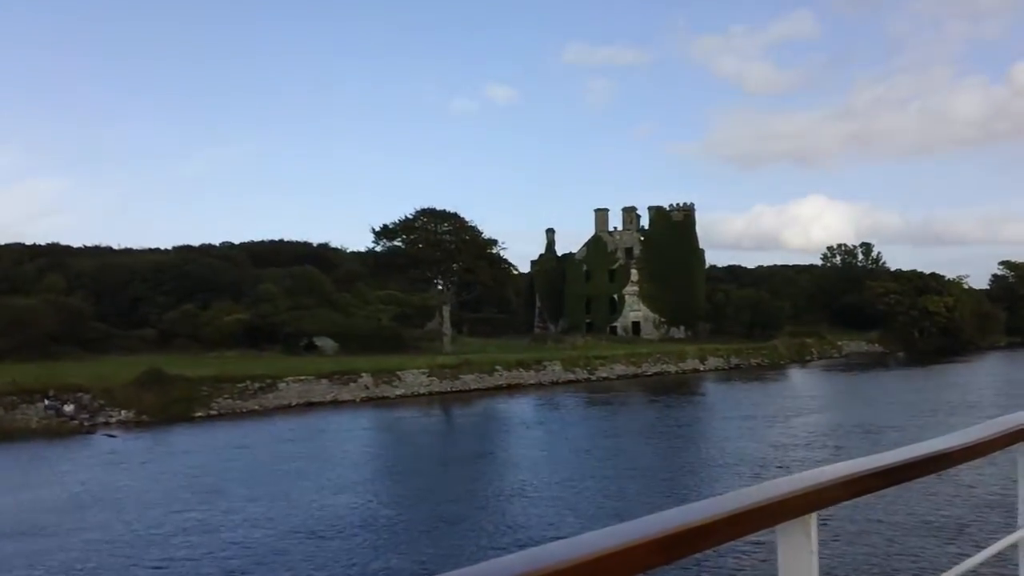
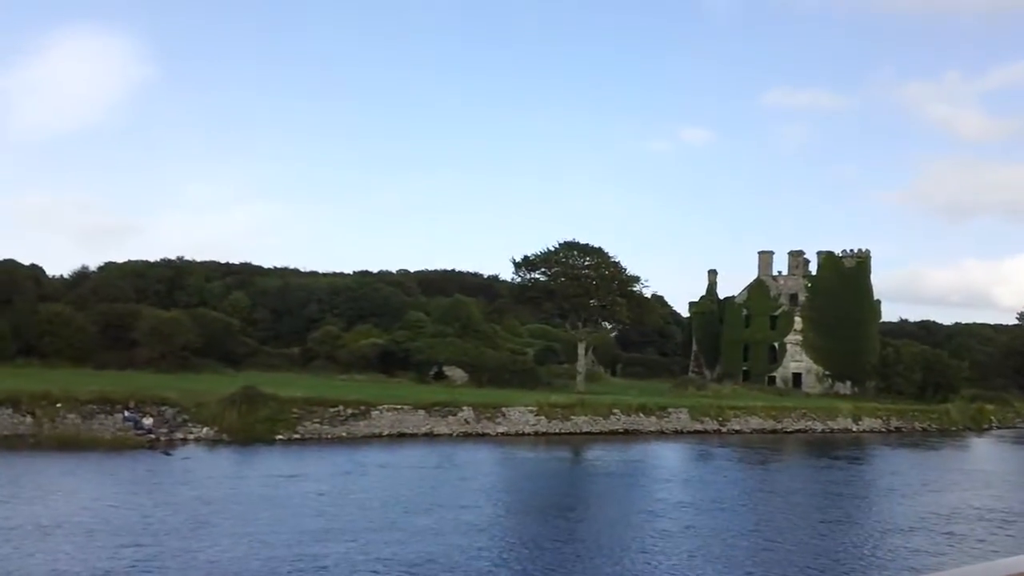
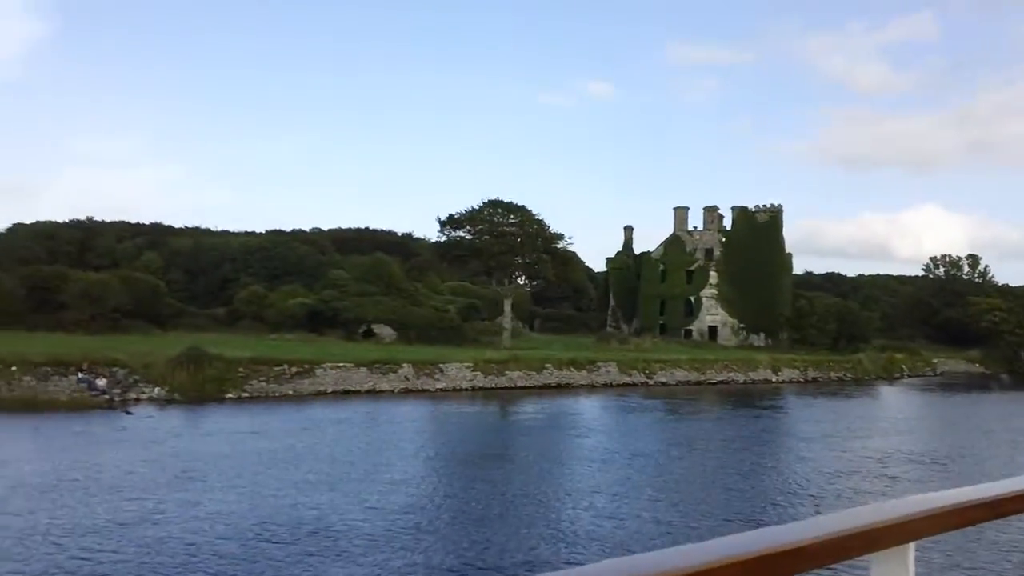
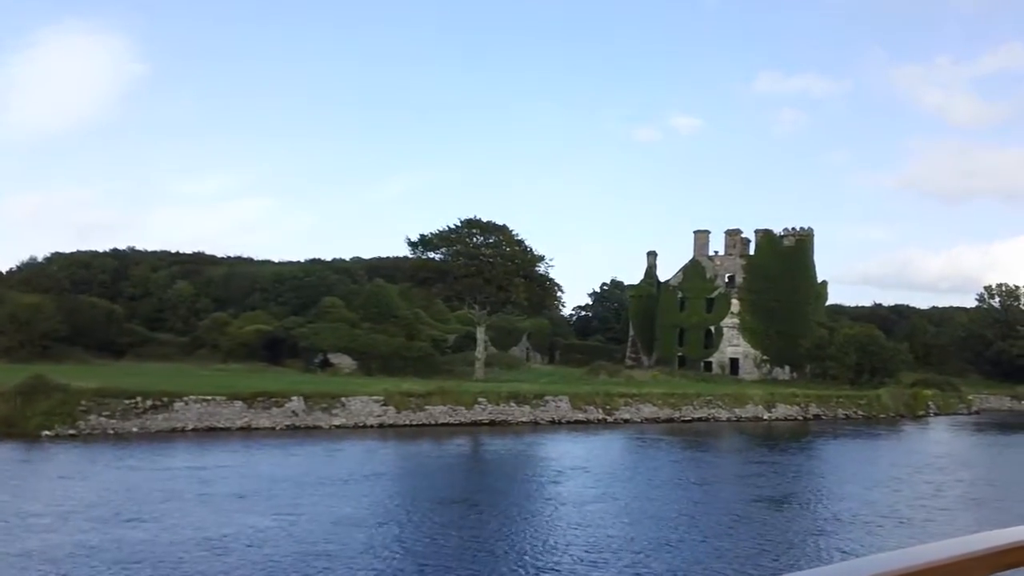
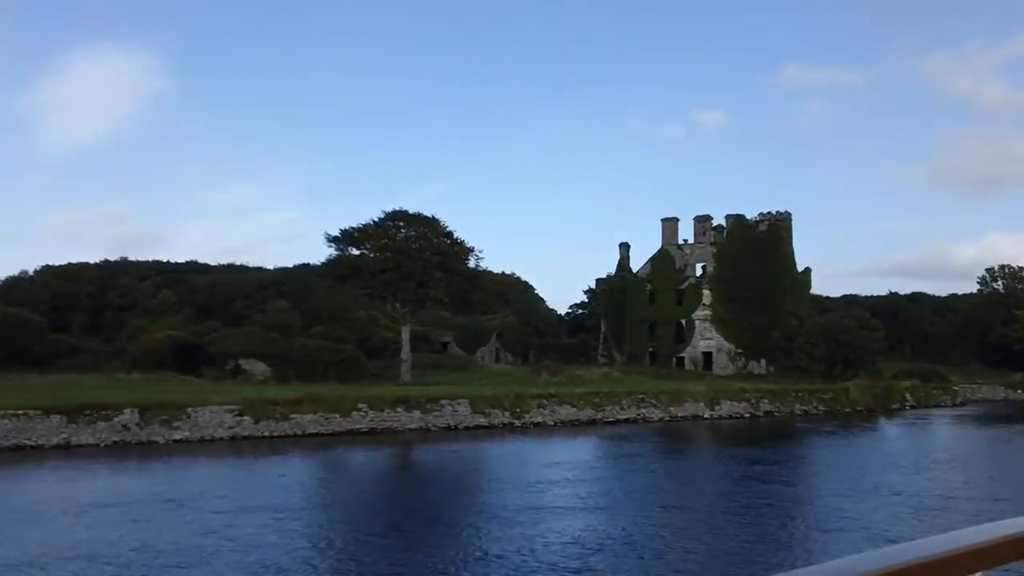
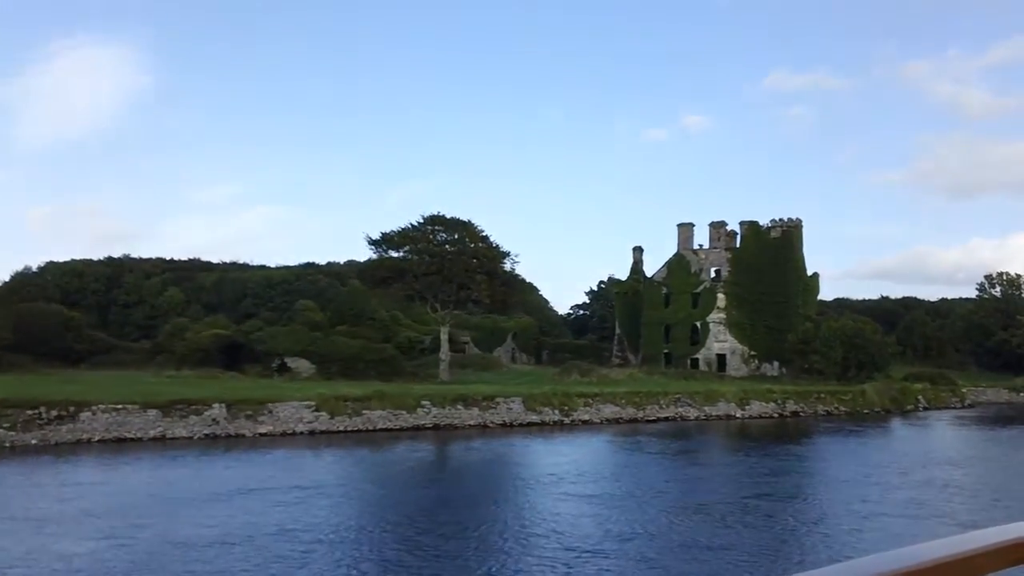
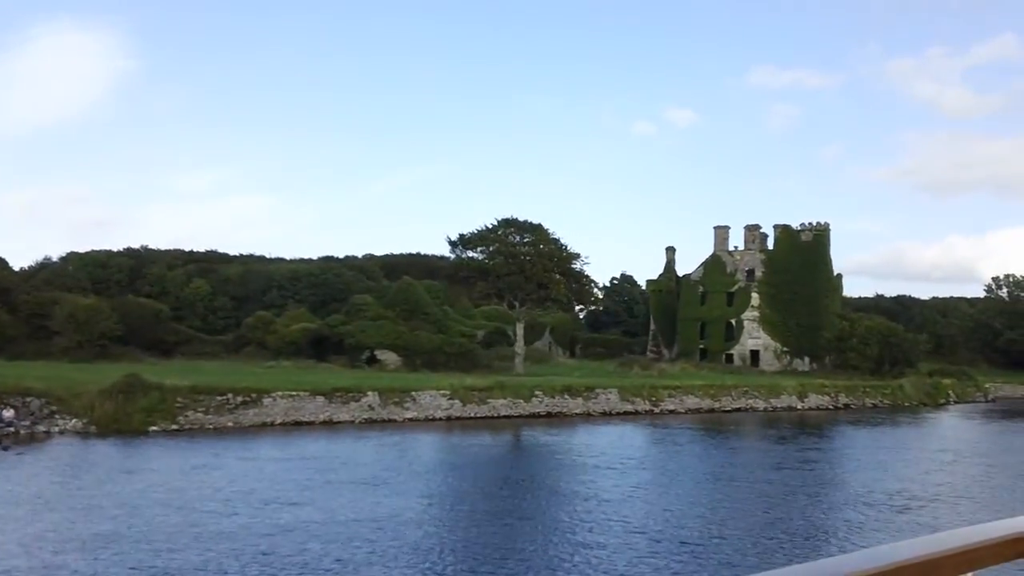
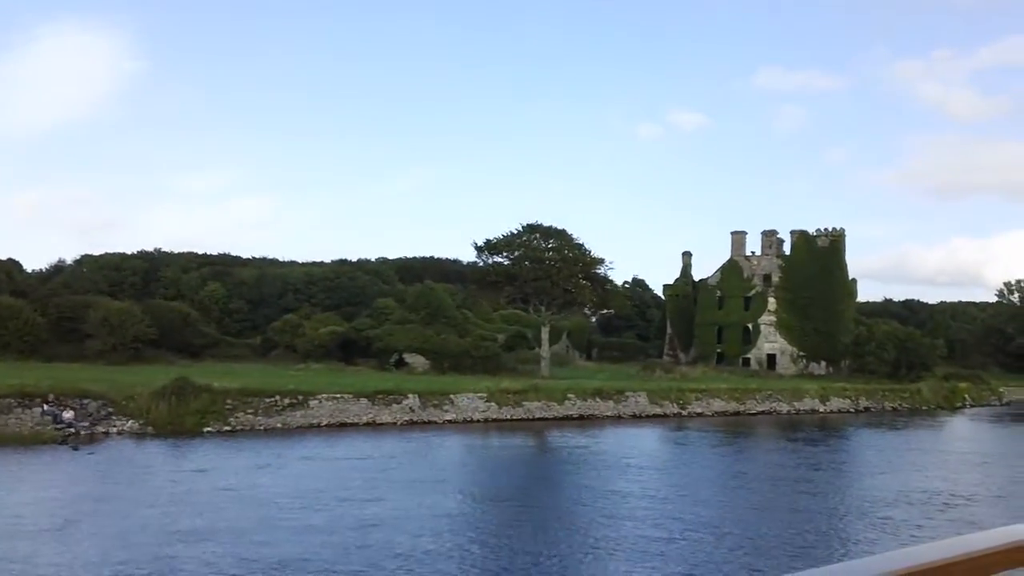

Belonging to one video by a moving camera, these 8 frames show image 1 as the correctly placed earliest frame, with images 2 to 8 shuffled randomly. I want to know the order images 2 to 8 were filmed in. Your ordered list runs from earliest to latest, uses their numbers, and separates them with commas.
3, 2, 8, 7, 4, 6, 5
